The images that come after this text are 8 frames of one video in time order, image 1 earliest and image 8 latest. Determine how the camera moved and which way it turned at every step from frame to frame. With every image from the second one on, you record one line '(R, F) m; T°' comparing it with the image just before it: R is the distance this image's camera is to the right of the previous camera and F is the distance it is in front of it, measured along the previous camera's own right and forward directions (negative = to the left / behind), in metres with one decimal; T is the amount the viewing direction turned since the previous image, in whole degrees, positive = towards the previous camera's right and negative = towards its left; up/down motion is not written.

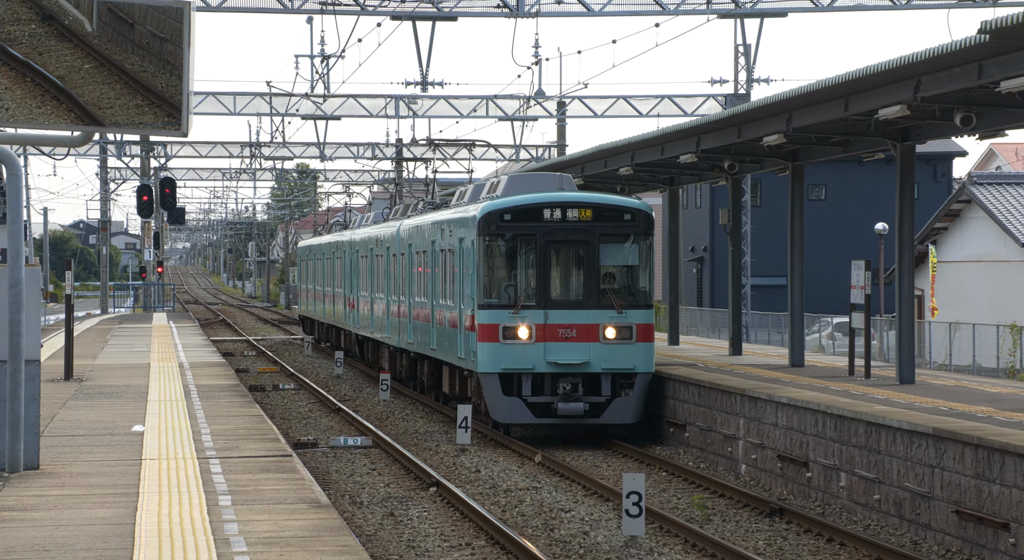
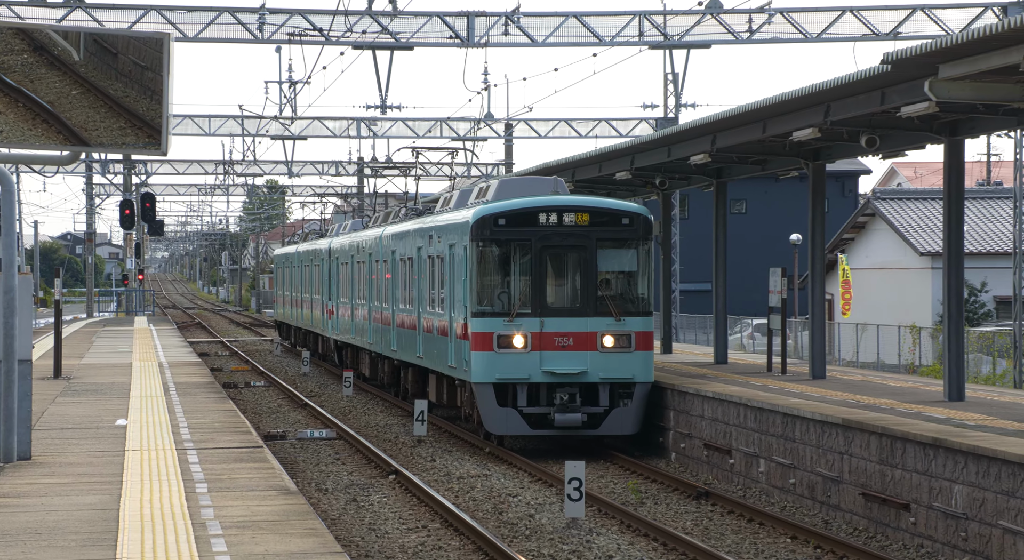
(+0.1, -1.1) m; +1°
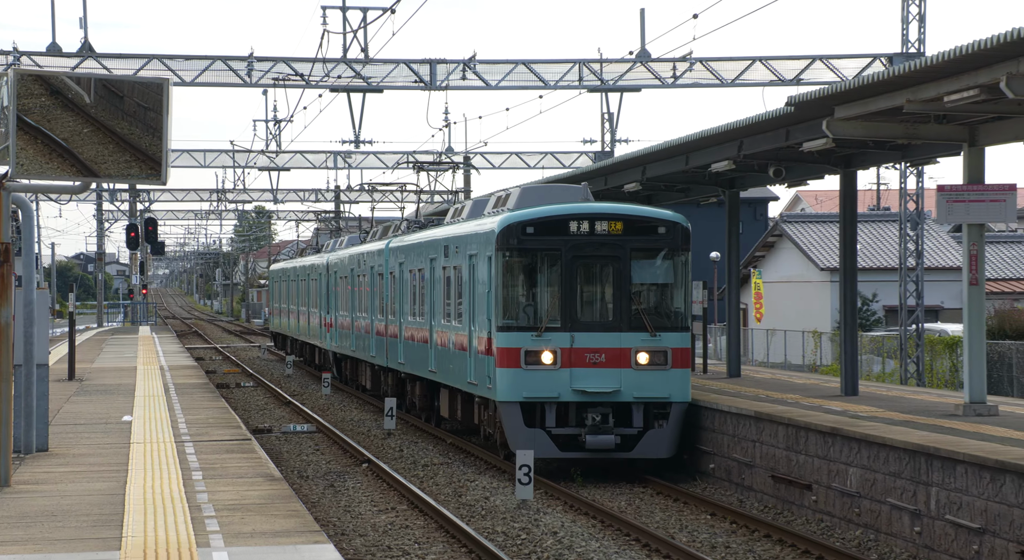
(+0.1, -1.7) m; +1°
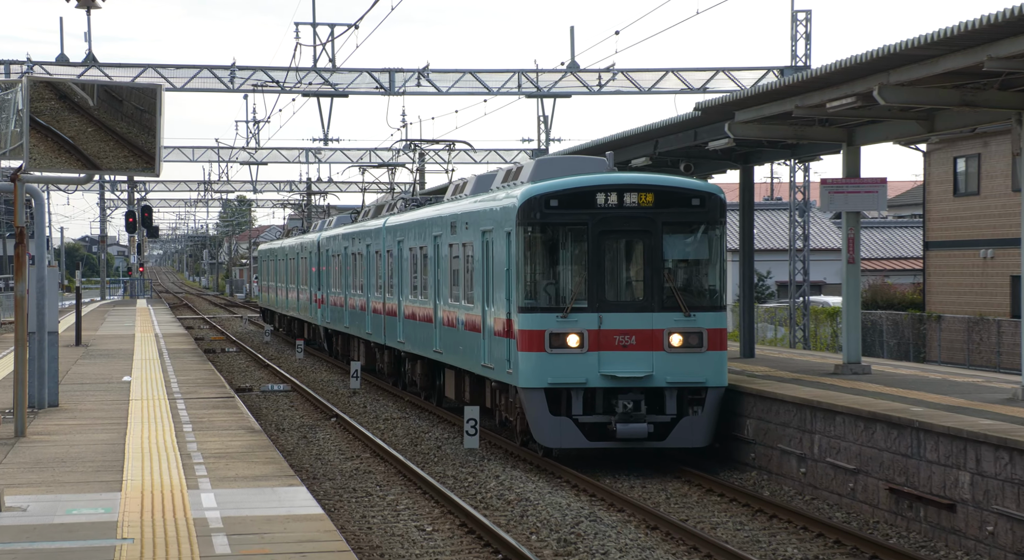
(+0.1, -2.2) m; +1°
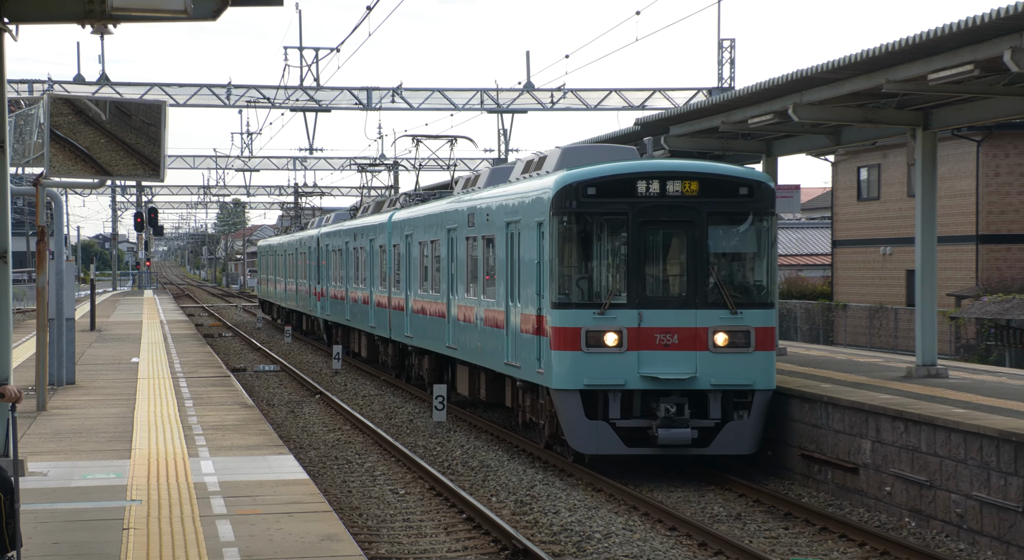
(+0.2, -2.1) m; +1°
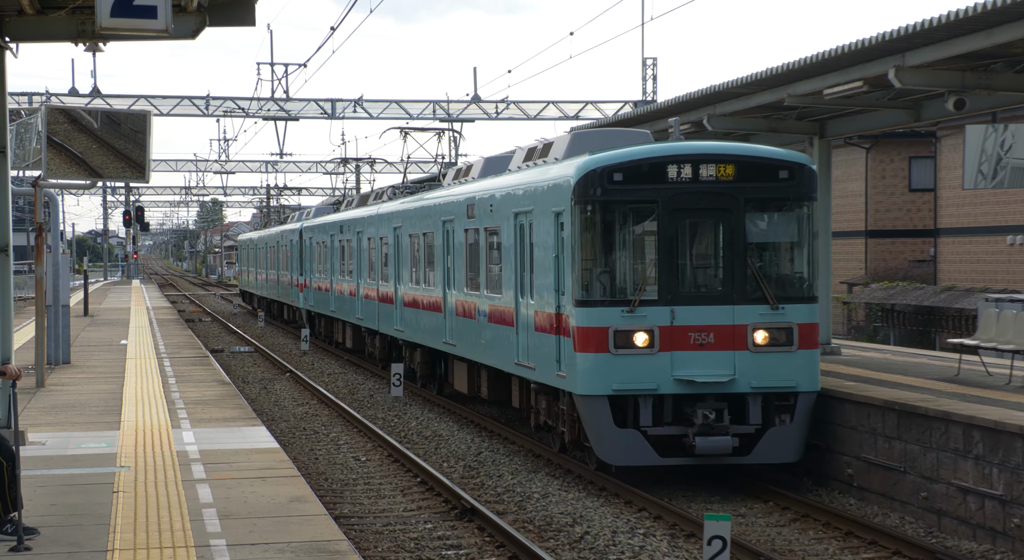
(+0.2, -2.2) m; +1°
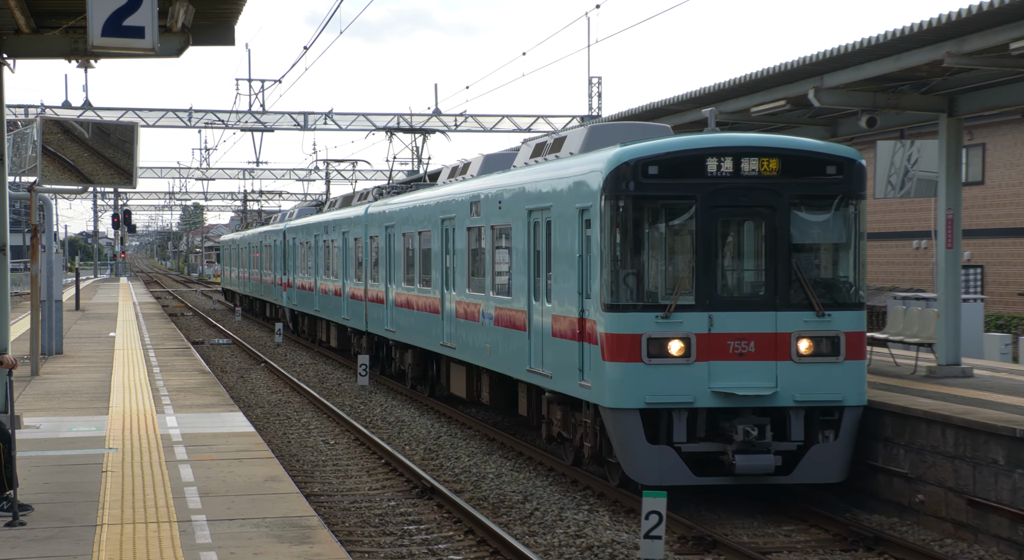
(+0.1, -1.9) m; +1°
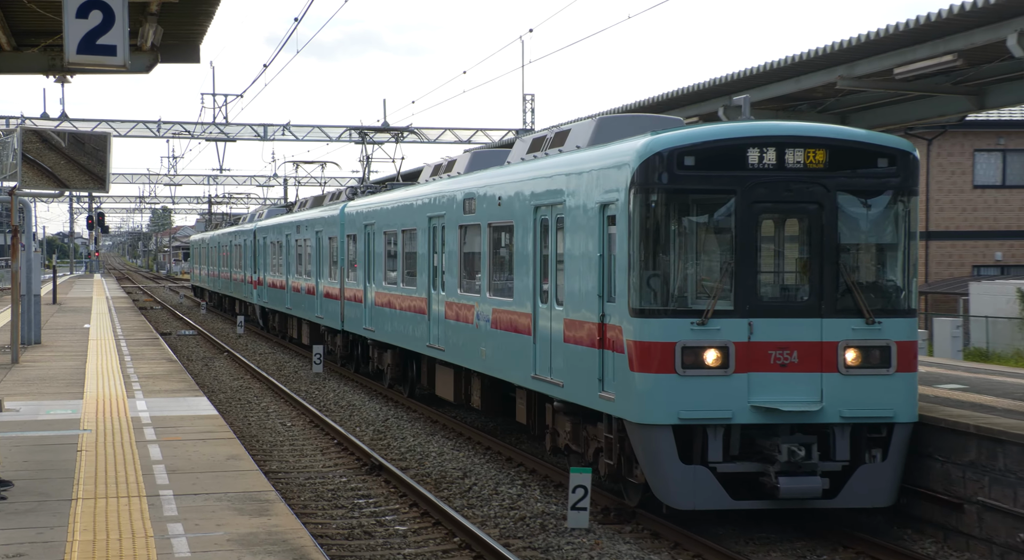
(+0.1, -2.2) m; +2°
